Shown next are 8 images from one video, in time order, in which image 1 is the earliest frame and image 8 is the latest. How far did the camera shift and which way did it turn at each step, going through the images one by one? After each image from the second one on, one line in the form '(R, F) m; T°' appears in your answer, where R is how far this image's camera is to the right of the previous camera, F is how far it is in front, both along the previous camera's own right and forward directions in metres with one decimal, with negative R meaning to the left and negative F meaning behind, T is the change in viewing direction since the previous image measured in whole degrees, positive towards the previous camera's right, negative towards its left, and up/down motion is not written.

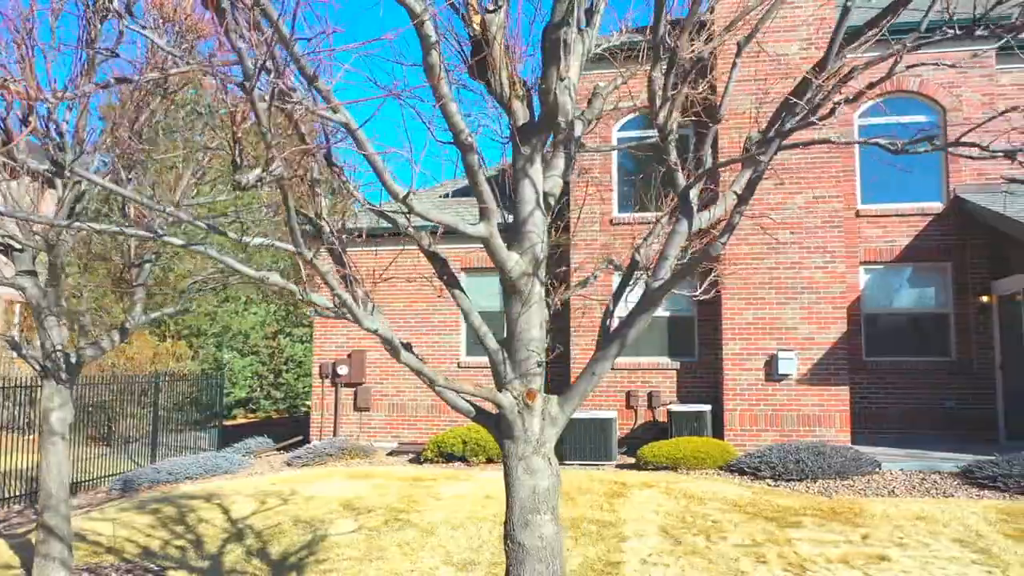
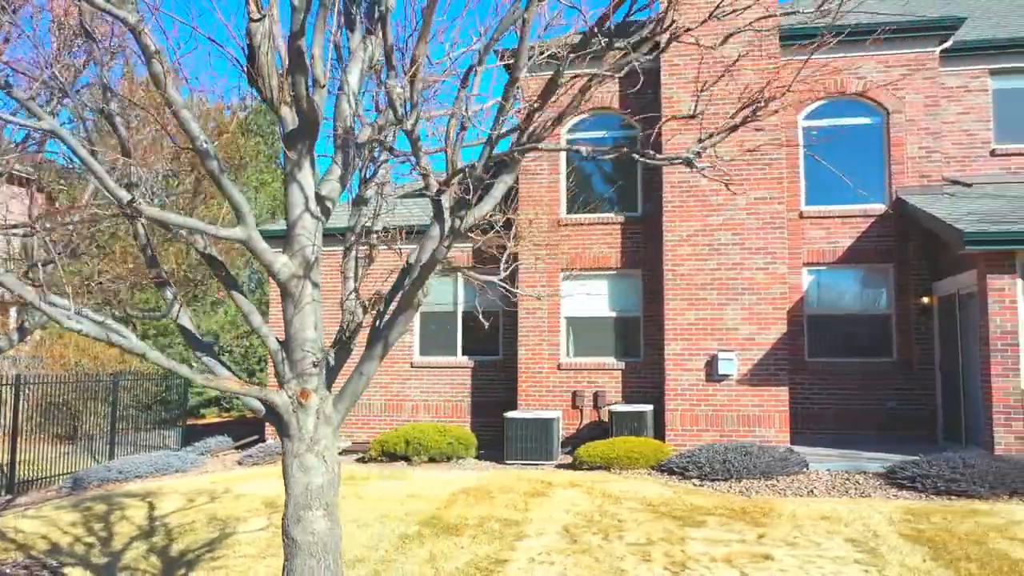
(+1.0, -0.1) m; 0°
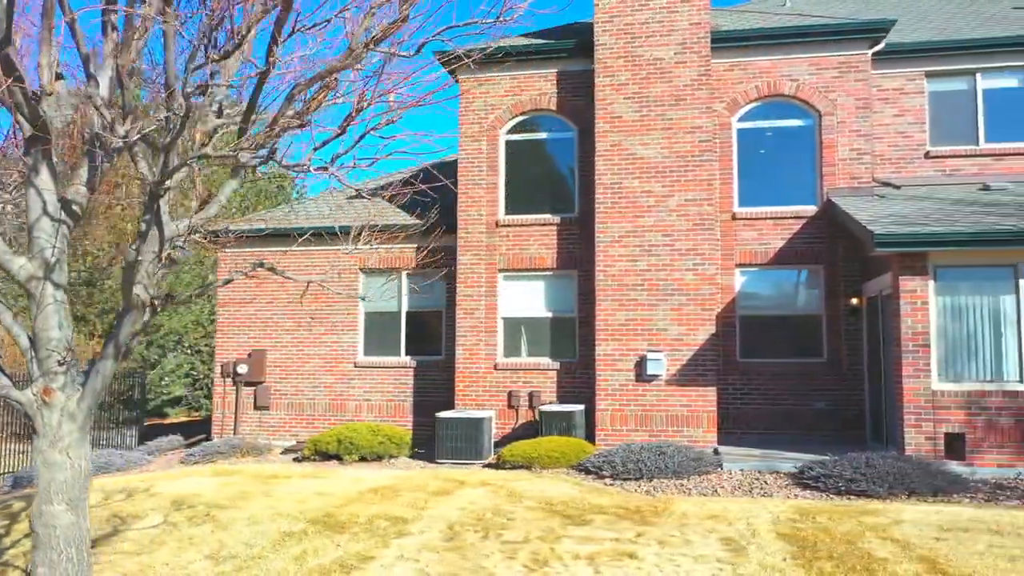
(+1.1, -0.1) m; 0°
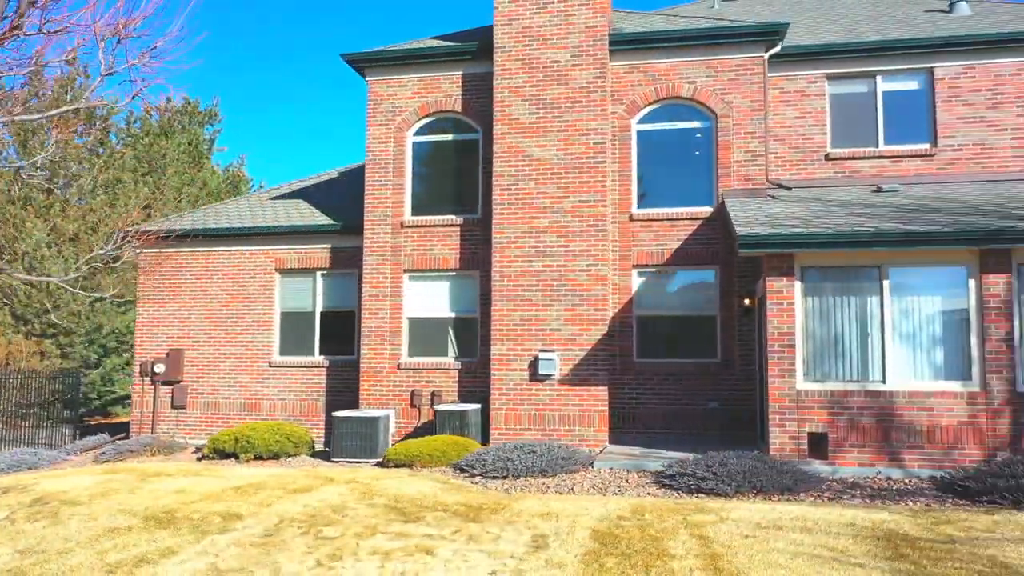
(+1.8, -0.1) m; 0°
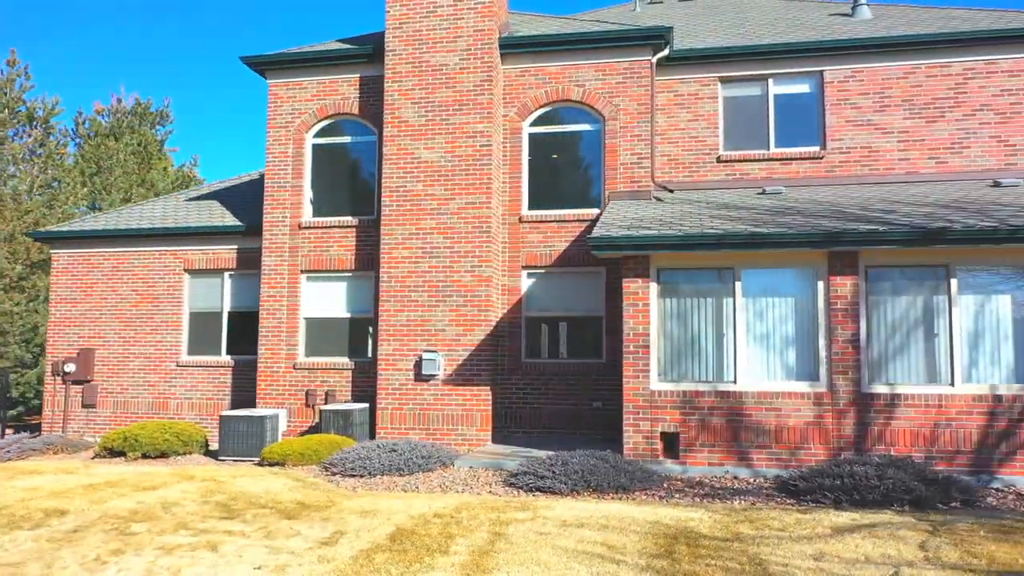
(+1.9, -0.1) m; 0°
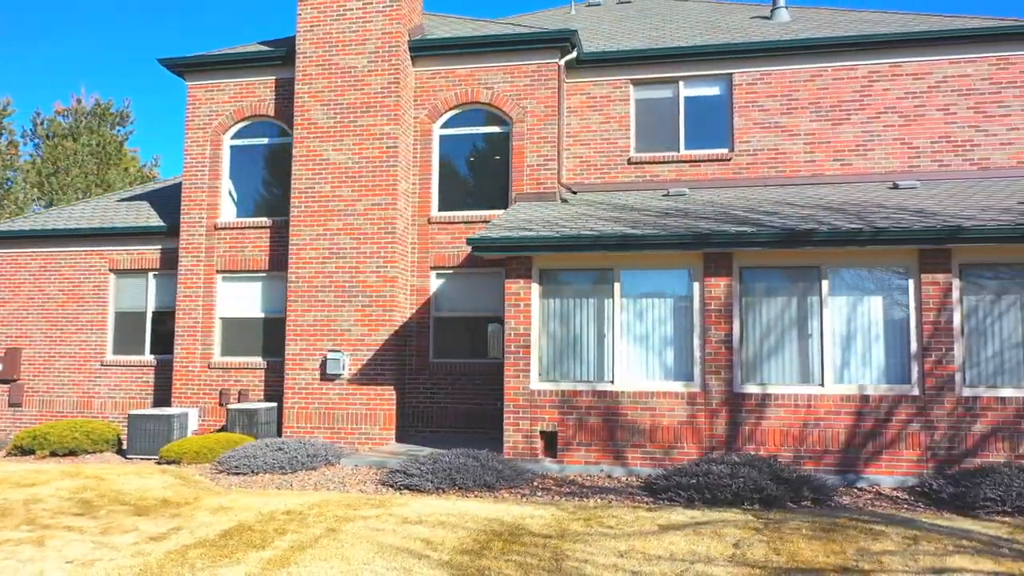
(+1.6, -0.1) m; 0°
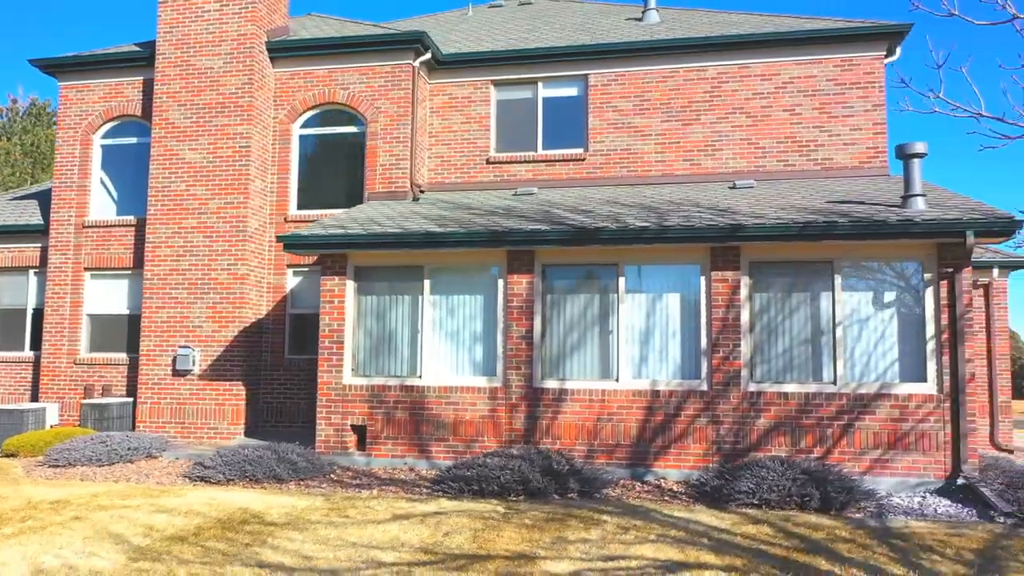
(+2.6, -0.2) m; 0°
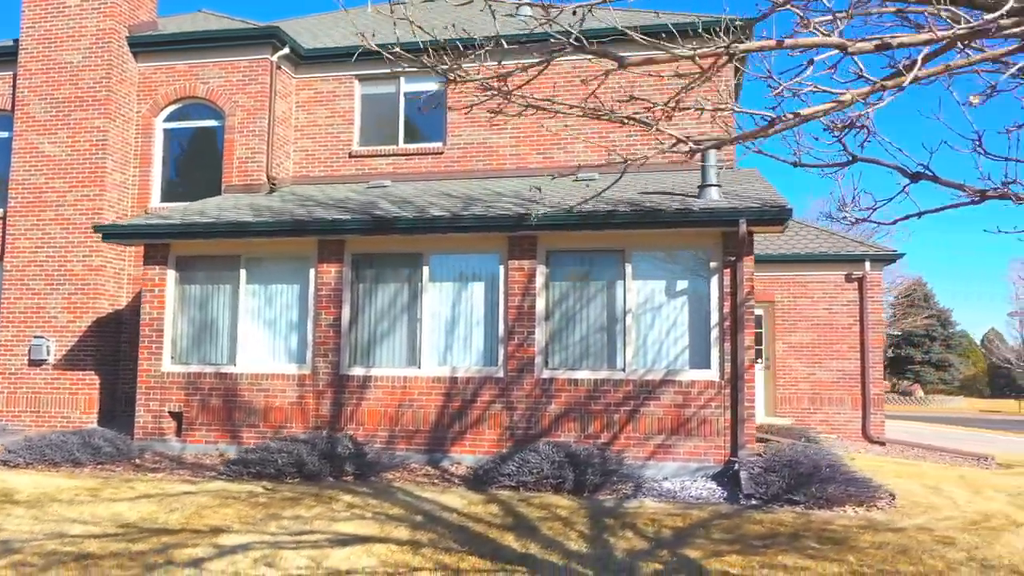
(+2.6, -0.2) m; 0°
